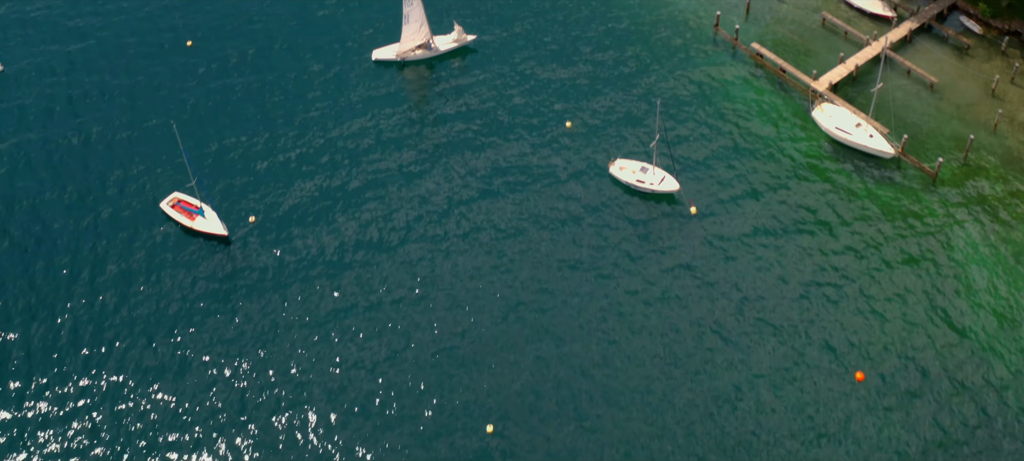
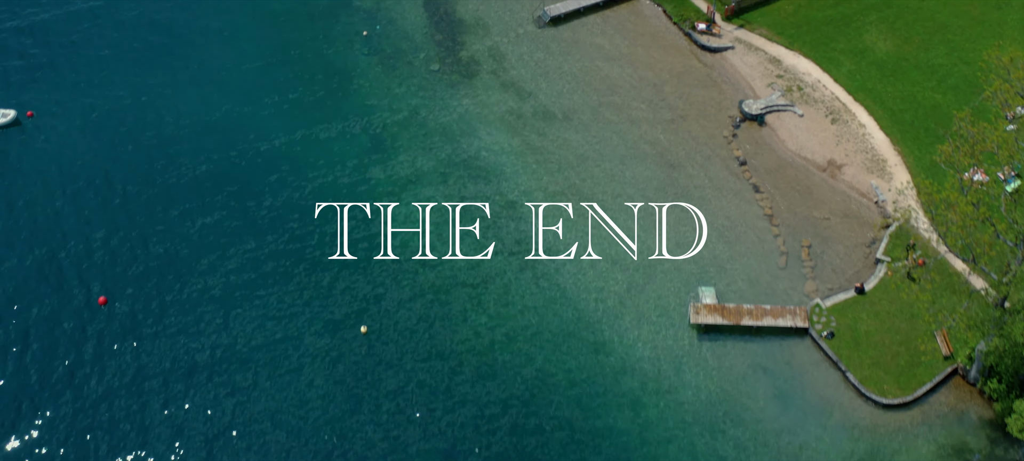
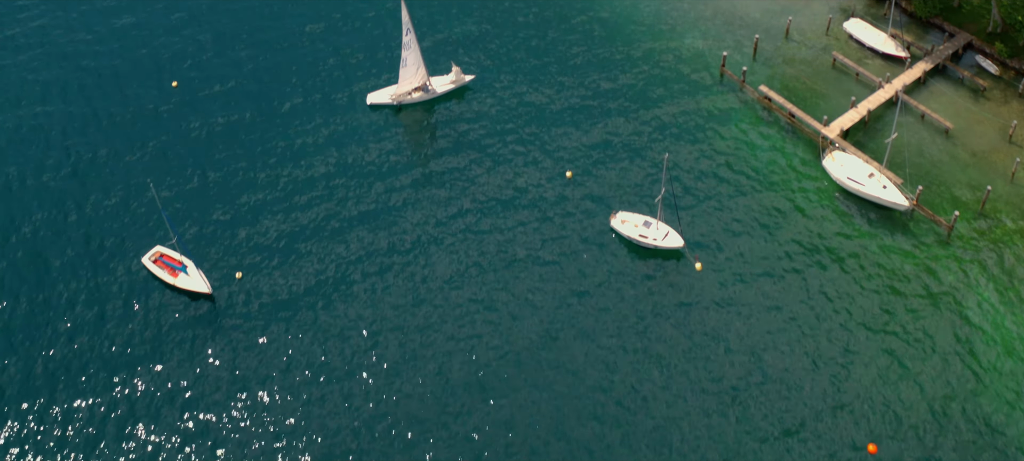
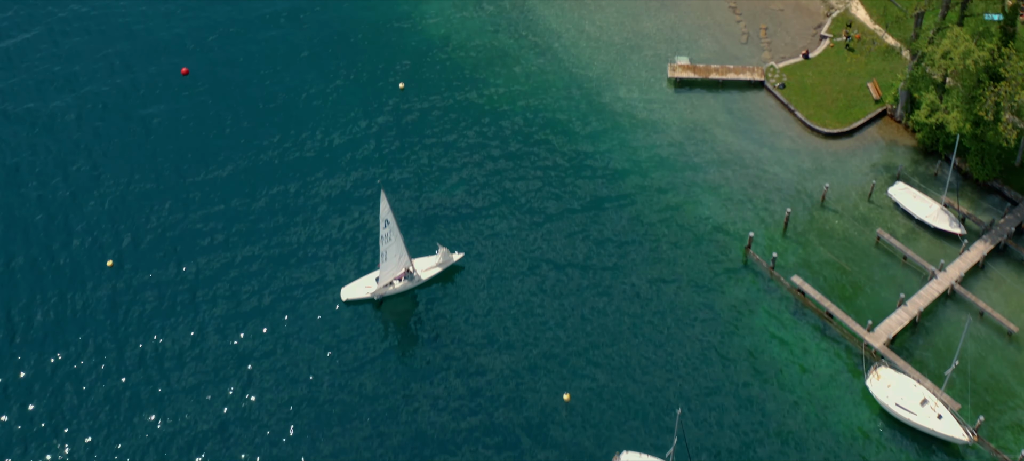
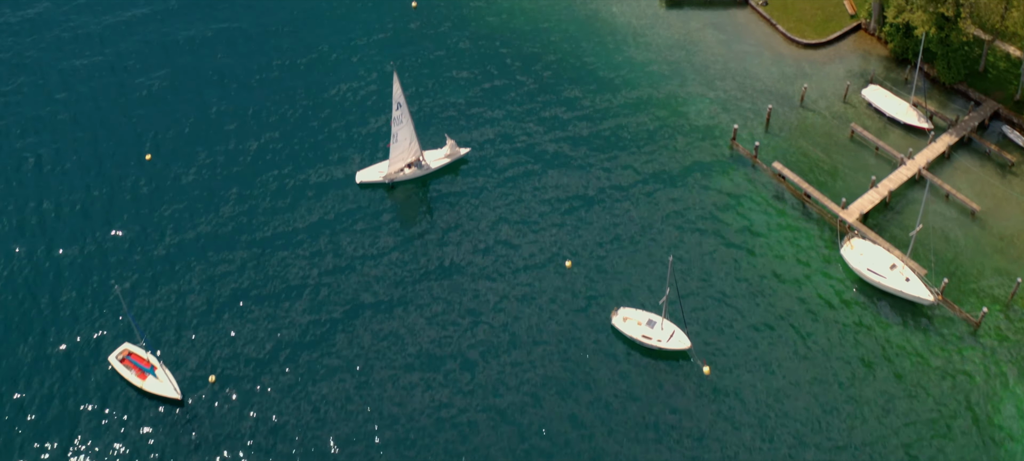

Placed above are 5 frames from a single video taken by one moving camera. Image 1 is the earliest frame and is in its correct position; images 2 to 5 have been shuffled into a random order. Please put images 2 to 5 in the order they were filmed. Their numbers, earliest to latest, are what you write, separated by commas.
3, 5, 4, 2
